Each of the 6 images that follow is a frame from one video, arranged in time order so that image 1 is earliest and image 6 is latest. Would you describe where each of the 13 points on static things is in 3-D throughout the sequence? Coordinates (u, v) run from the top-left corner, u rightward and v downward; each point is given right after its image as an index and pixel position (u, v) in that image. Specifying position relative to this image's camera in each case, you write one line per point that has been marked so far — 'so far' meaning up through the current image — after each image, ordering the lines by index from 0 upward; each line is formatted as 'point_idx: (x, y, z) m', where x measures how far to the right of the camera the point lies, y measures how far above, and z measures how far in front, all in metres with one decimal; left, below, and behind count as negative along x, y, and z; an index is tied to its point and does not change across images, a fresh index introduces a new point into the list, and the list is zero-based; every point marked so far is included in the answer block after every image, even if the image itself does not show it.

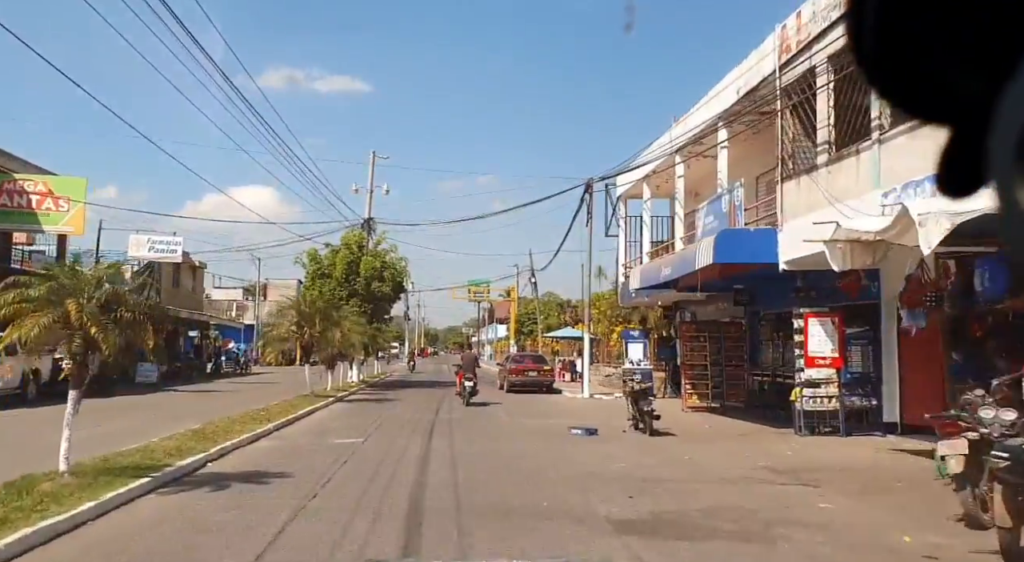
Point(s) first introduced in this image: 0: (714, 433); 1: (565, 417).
0: (+3.9, -2.9, +15.8) m
1: (+1.3, -3.3, +19.7) m
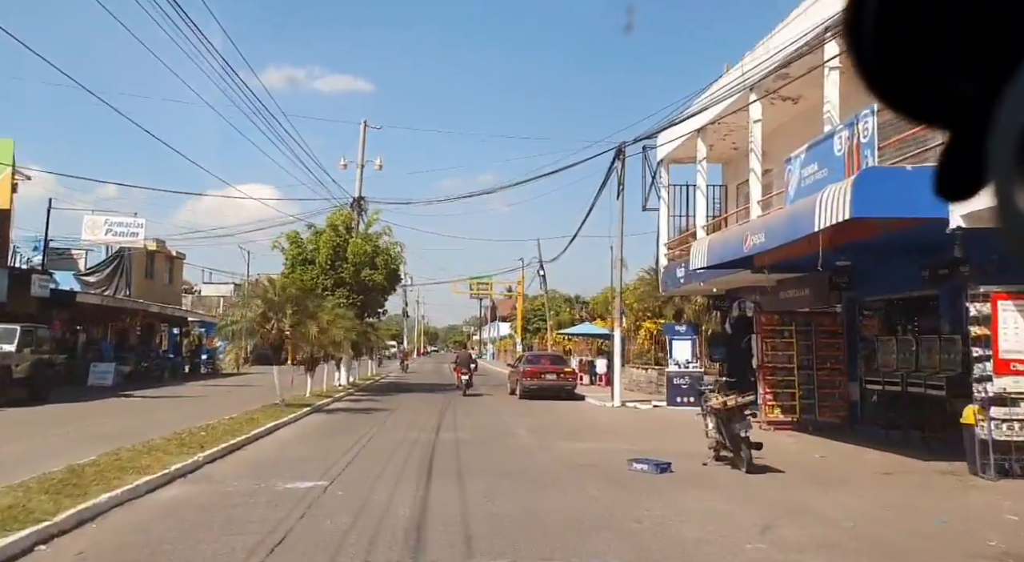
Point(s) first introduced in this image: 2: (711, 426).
0: (+4.3, -2.5, +11.0) m
1: (+1.7, -2.9, +14.9) m
2: (+2.8, -2.1, +11.8) m
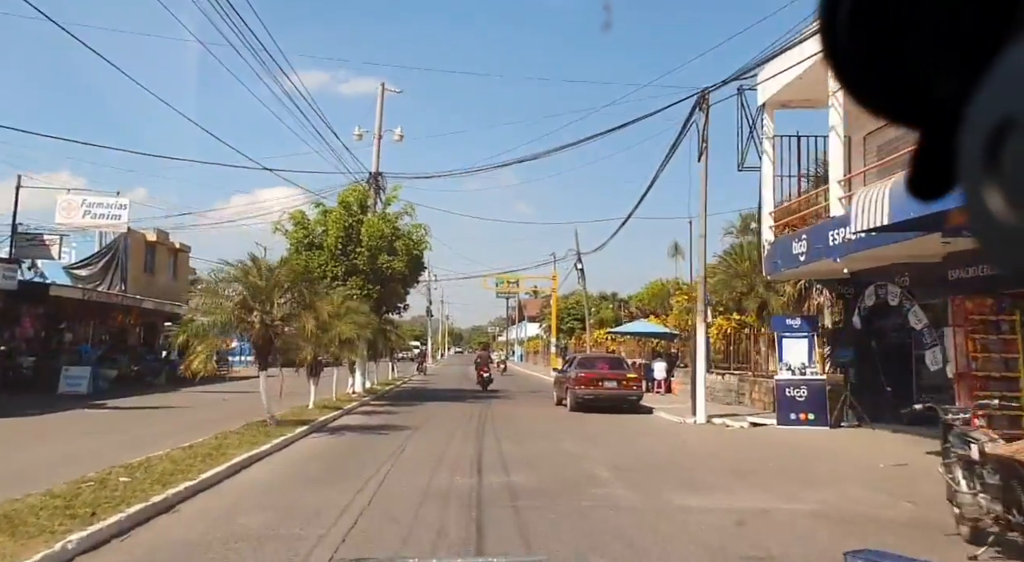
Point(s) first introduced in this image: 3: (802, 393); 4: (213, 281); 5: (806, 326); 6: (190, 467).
0: (+5.2, -2.1, +5.8) m
1: (+2.7, -2.4, +9.8) m
2: (+3.7, -1.7, +6.6) m
3: (+5.6, -2.1, +15.8) m
4: (-5.6, 0.0, +15.5) m
5: (+5.7, -0.9, +16.0) m
6: (-4.0, -2.3, +10.4) m
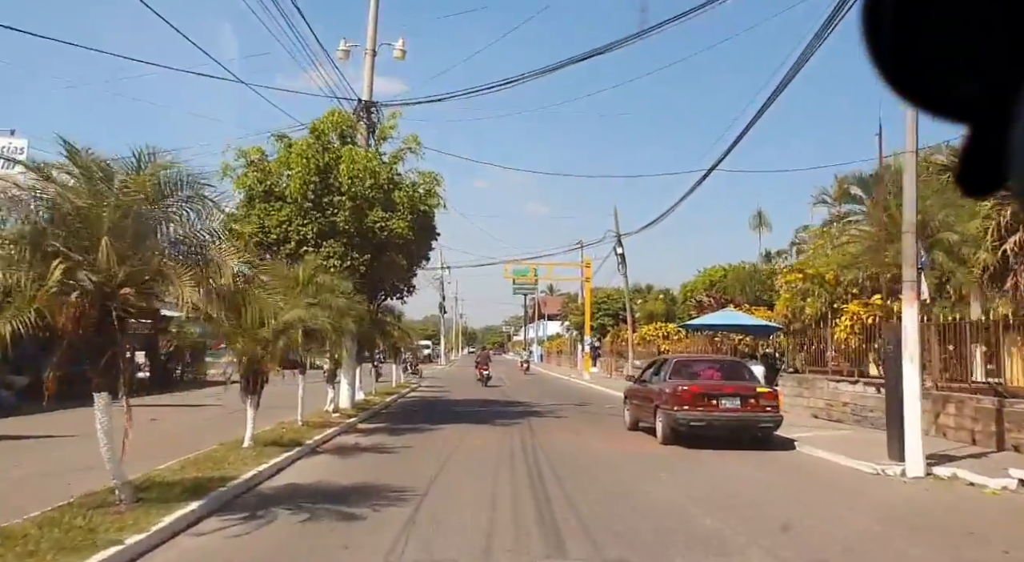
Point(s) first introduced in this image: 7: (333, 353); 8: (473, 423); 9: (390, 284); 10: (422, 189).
0: (+6.0, -1.4, -2.3) m
1: (+3.6, -1.7, +1.7) m
2: (+4.5, -1.0, -1.5) m
3: (+6.5, -1.4, +7.7) m
4: (-4.6, +0.7, +7.5) m
5: (+6.7, -0.2, +7.9) m
6: (-3.2, -1.7, +2.4) m
7: (-3.6, -1.5, +16.8) m
8: (-0.9, -3.3, +19.4) m
9: (-2.8, -0.1, +19.4) m
10: (-2.0, +2.1, +18.7) m
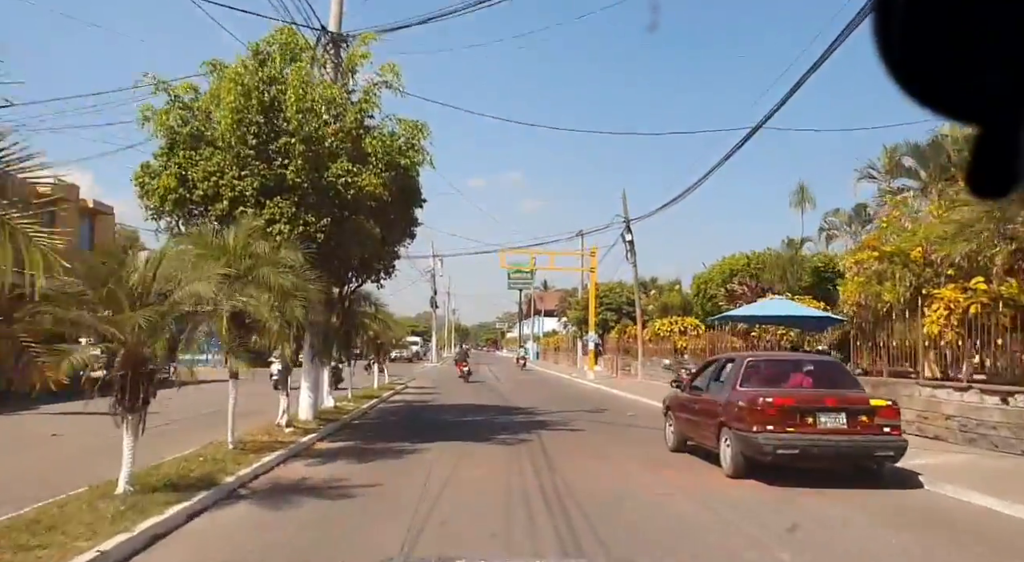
0: (+6.3, -1.0, -6.5) m
1: (+3.8, -1.4, -2.4) m
2: (+4.8, -0.6, -5.6) m
3: (+6.7, -1.1, +3.6) m
4: (-4.4, +1.1, +3.3) m
5: (+6.9, +0.2, +3.8) m
6: (-2.9, -1.3, -1.8) m
7: (-3.5, -1.1, +12.6) m
8: (-0.8, -2.9, +15.3) m
9: (-2.7, +0.3, +15.2) m
10: (-1.9, +2.5, +14.5) m
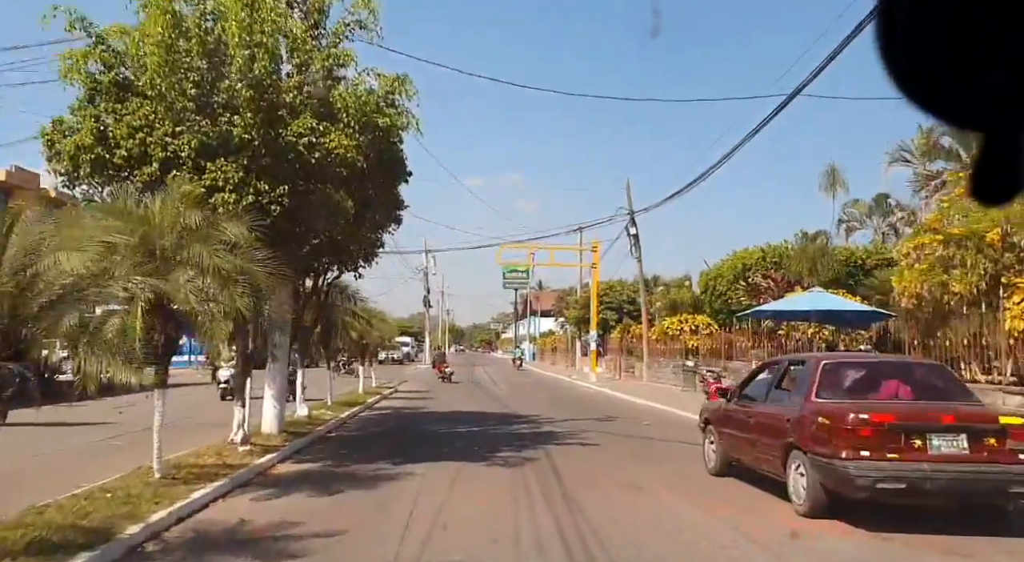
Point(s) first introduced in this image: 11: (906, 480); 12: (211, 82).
0: (+6.5, -0.8, -8.9) m
1: (+4.0, -1.2, -4.9) m
2: (+5.0, -0.4, -8.1) m
3: (+6.9, -0.9, +1.1) m
4: (-4.3, +1.3, +0.8) m
5: (+7.0, +0.4, +1.3) m
6: (-2.8, -1.1, -4.3) m
7: (-3.5, -0.9, +10.0) m
8: (-0.8, -2.7, +12.8) m
9: (-2.7, +0.5, +12.7) m
10: (-1.9, +2.7, +12.0) m
11: (+3.5, -1.7, +7.2) m
12: (-3.7, +2.5, +10.4) m
